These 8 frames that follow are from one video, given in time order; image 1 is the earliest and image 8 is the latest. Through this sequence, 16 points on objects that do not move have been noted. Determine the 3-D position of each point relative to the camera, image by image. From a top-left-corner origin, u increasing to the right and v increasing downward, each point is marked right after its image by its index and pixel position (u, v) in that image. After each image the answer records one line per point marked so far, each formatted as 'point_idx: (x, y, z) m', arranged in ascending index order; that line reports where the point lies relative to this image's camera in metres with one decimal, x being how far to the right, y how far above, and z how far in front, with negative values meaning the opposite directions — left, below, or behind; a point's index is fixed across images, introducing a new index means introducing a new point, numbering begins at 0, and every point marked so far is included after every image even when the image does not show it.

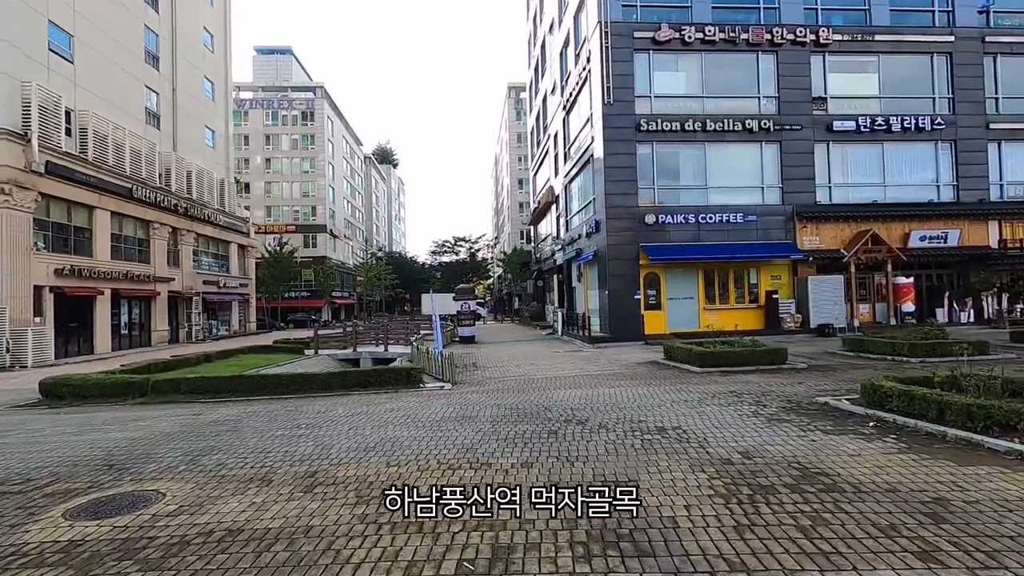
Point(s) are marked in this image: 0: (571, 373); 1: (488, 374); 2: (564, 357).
0: (+1.4, -2.1, +13.0) m
1: (-0.6, -2.3, +13.9) m
2: (+1.7, -2.3, +17.1) m
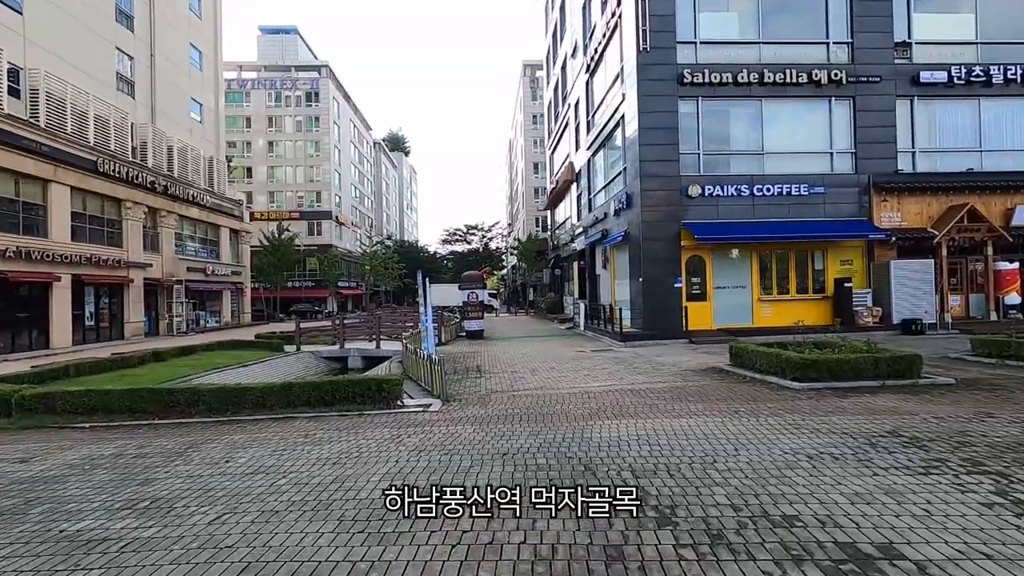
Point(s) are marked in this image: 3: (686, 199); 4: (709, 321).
0: (+1.7, -1.8, +9.3) m
1: (-0.3, -1.9, +10.3) m
2: (+2.0, -1.8, +13.4) m
3: (+6.0, +3.1, +18.5) m
4: (+6.9, -1.2, +18.7) m
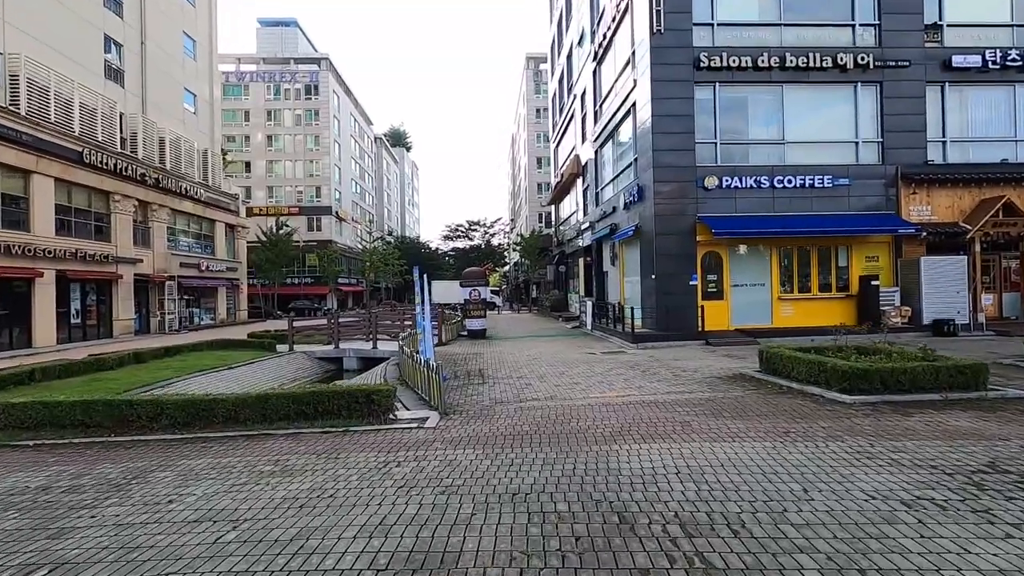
0: (+1.8, -1.7, +8.2) m
1: (-0.2, -1.9, +9.2) m
2: (+2.1, -1.8, +12.3) m
3: (+6.2, +3.2, +17.4) m
4: (+7.0, -1.1, +17.6) m
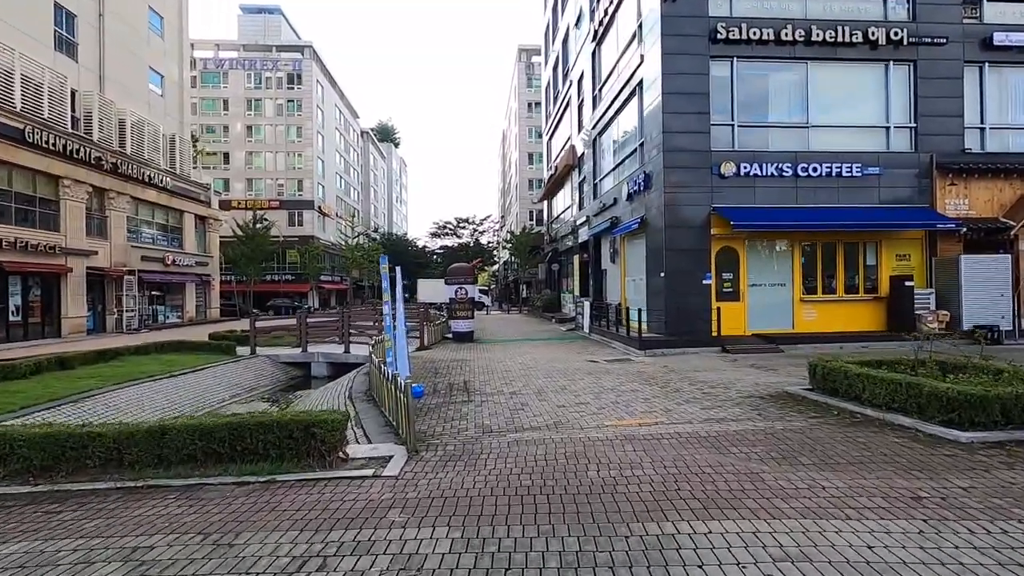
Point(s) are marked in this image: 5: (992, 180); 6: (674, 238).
0: (+1.7, -1.7, +6.2) m
1: (-0.3, -1.8, +7.2) m
2: (+2.0, -1.8, +10.4) m
3: (+6.0, +3.2, +15.5) m
4: (+6.8, -1.1, +15.7) m
5: (+14.3, +3.2, +15.9) m
6: (+4.6, +1.4, +15.4) m
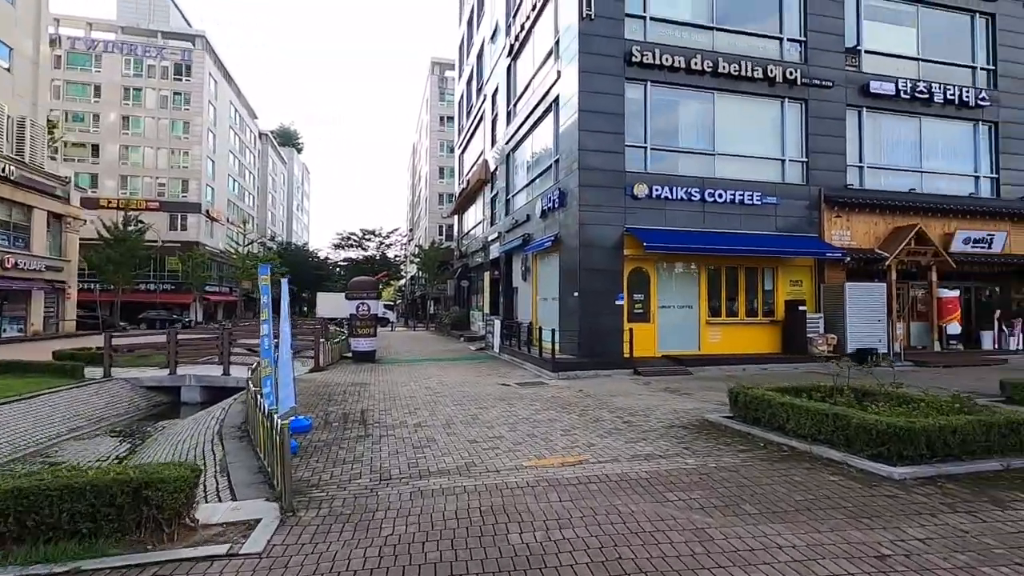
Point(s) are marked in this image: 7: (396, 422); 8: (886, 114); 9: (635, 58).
0: (+0.8, -1.9, +5.5) m
1: (-1.4, -2.0, +6.1) m
2: (+0.3, -2.1, +9.6) m
3: (+3.4, +2.6, +15.5) m
4: (+4.1, -1.7, +15.7) m
5: (+11.6, +2.4, +17.3) m
6: (+2.1, +0.9, +15.1) m
7: (-1.8, -2.1, +8.4) m
8: (+12.6, +5.9, +18.0) m
9: (+3.6, +6.7, +15.6) m
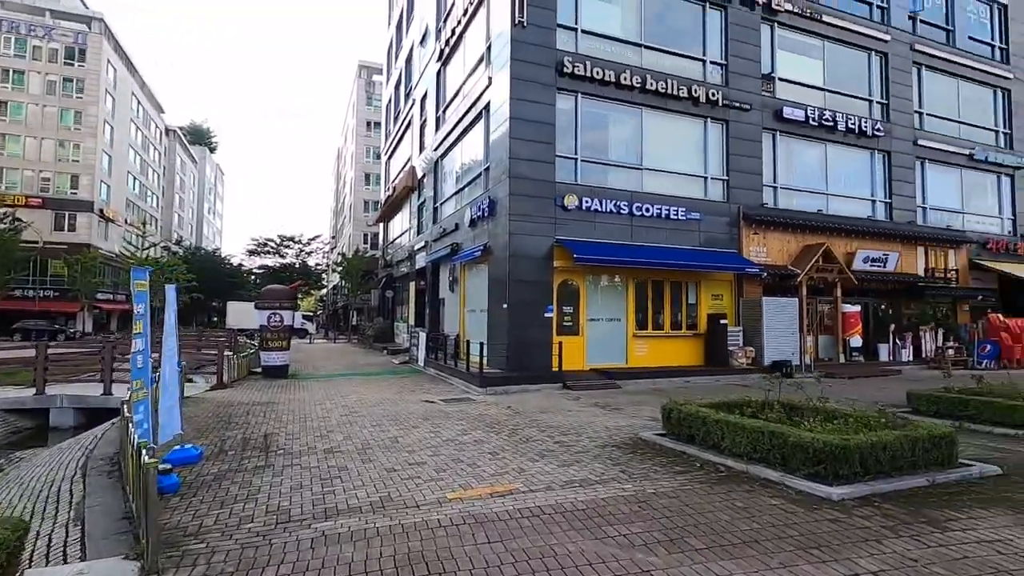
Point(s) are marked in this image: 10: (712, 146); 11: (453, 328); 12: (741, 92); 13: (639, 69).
0: (0.0, -2.0, +4.9) m
1: (-2.2, -2.1, +5.2) m
2: (-1.0, -2.3, +8.9) m
3: (+1.4, +2.2, +15.3) m
4: (+2.0, -2.1, +15.5) m
5: (+9.2, +1.9, +18.2) m
6: (+0.1, +0.5, +14.7) m
7: (-2.9, -2.2, +7.4) m
8: (+10.2, +5.3, +19.1) m
9: (+1.6, +6.4, +15.5) m
10: (+6.6, +4.7, +17.6) m
11: (-2.2, -1.5, +20.0) m
12: (+7.7, +6.6, +17.9) m
13: (+3.9, +6.8, +16.5) m
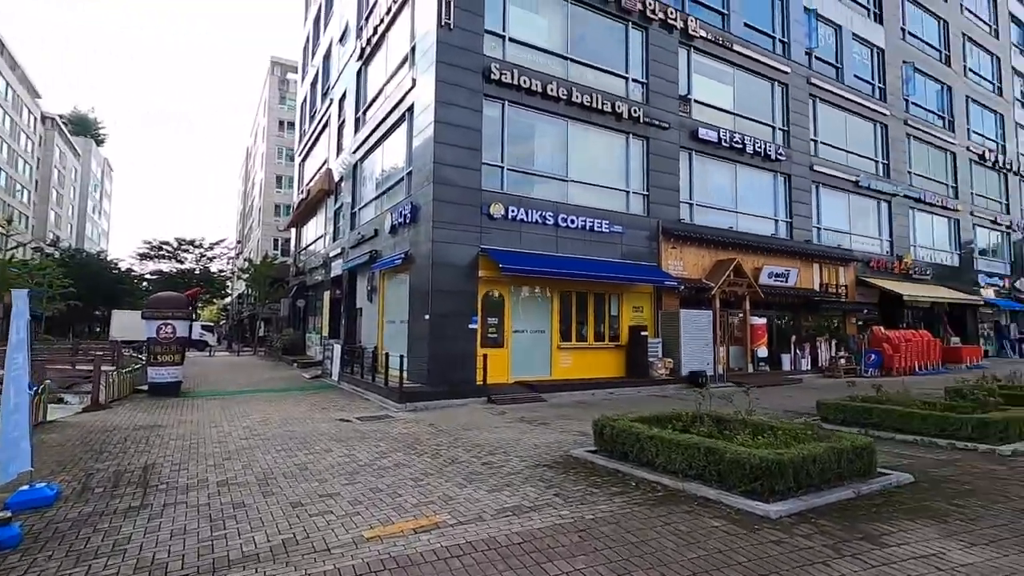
0: (-0.5, -2.1, +4.4) m
1: (-2.8, -2.2, +4.3) m
2: (-2.2, -2.4, +8.2) m
3: (-0.7, +1.9, +14.9) m
4: (-0.2, -2.4, +15.1) m
5: (+6.6, +1.4, +19.0) m
6: (-1.9, +0.3, +14.1) m
7: (-3.9, -2.3, +6.4) m
8: (+7.4, +4.8, +20.0) m
9: (-0.5, +6.1, +15.2) m
10: (+4.1, +4.3, +18.0) m
11: (-5.0, -1.8, +18.9) m
12: (+5.1, +6.1, +18.6) m
13: (+1.6, +6.4, +16.6) m
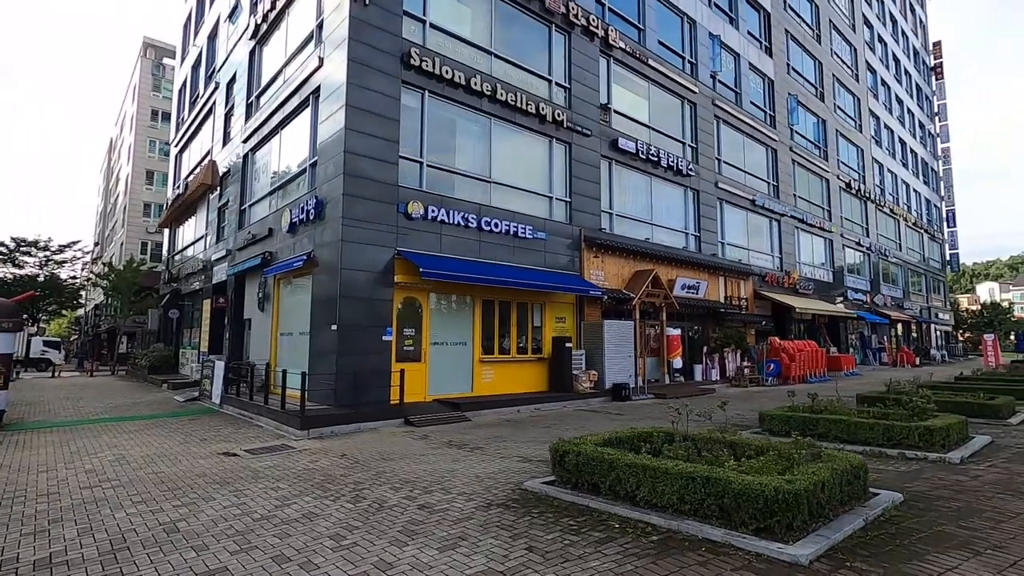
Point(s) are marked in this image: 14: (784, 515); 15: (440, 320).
0: (-0.6, -2.0, +3.0) m
1: (-2.8, -2.0, +2.5) m
2: (-2.9, -2.4, +6.4) m
3: (-2.7, +1.7, +13.4) m
4: (-2.3, -2.6, +13.6) m
5: (+3.7, +1.1, +18.7) m
6: (-3.7, +0.1, +12.3) m
7: (-4.2, -2.3, +4.3) m
8: (+4.4, +4.4, +20.0) m
9: (-2.6, +5.9, +13.8) m
10: (+1.4, +4.0, +17.4) m
11: (-7.7, -2.0, +16.4) m
12: (+2.4, +5.8, +18.2) m
13: (-0.7, +6.2, +15.6) m
14: (+2.2, -1.8, +4.3) m
15: (-1.9, -0.8, +14.1) m
